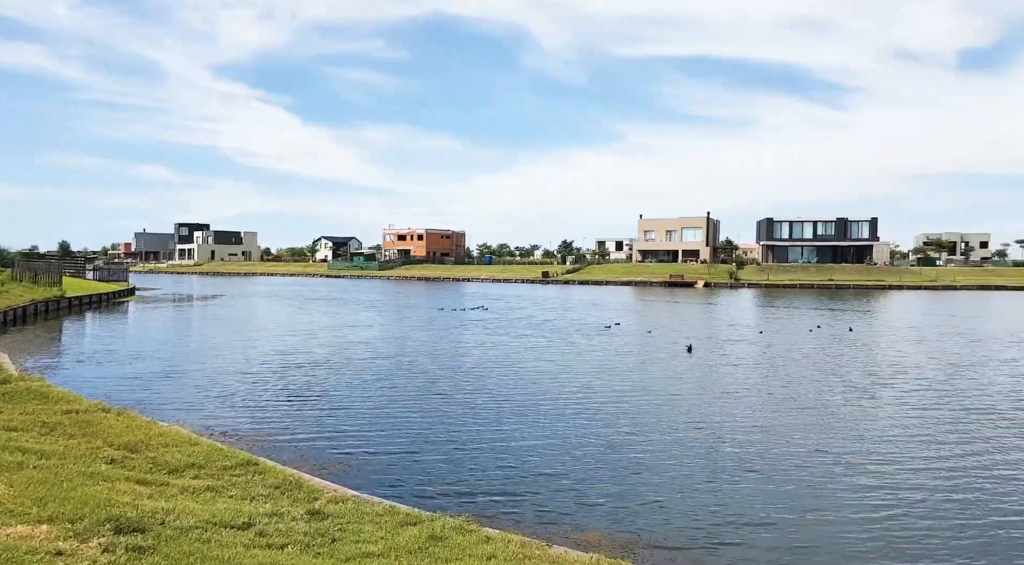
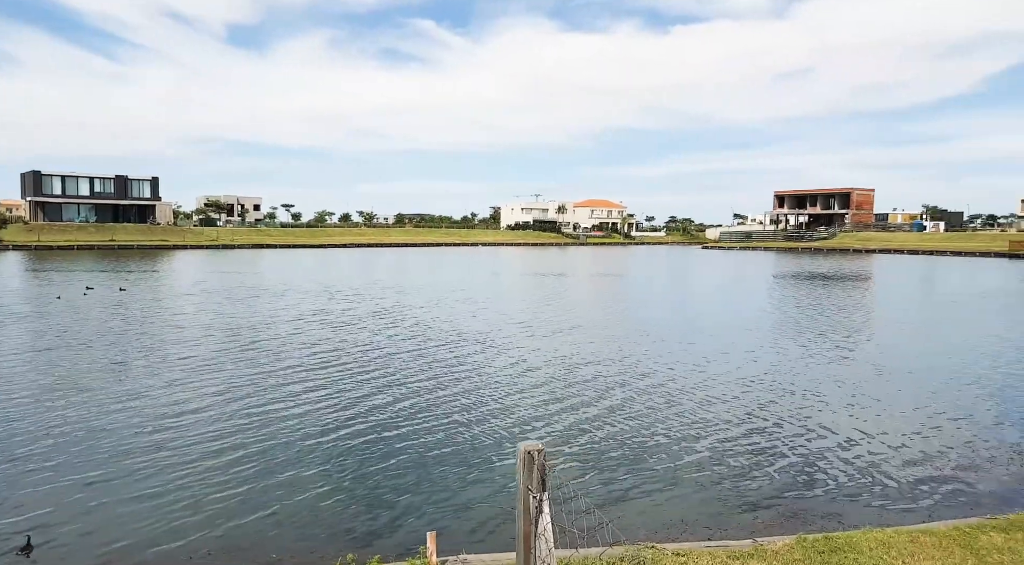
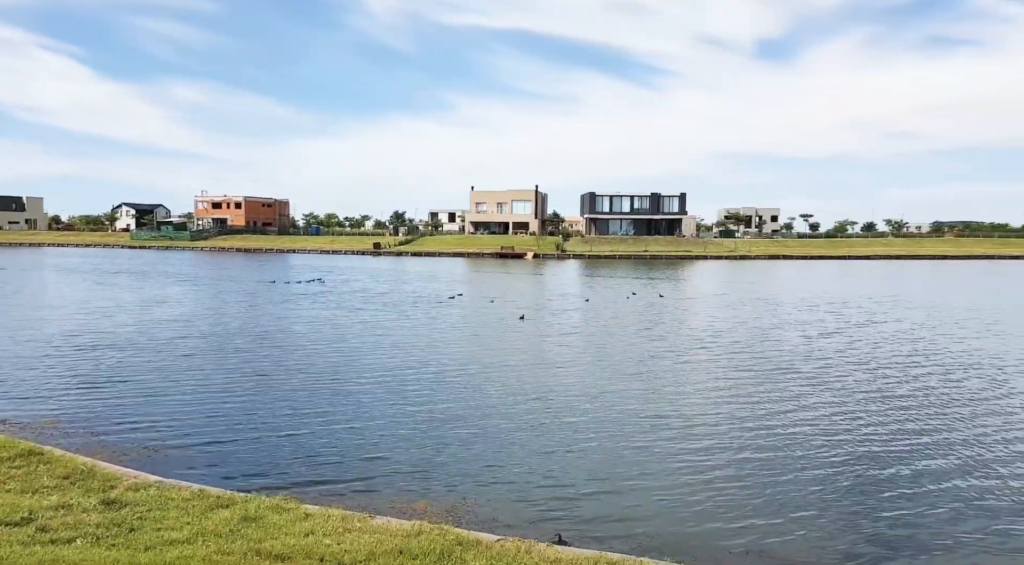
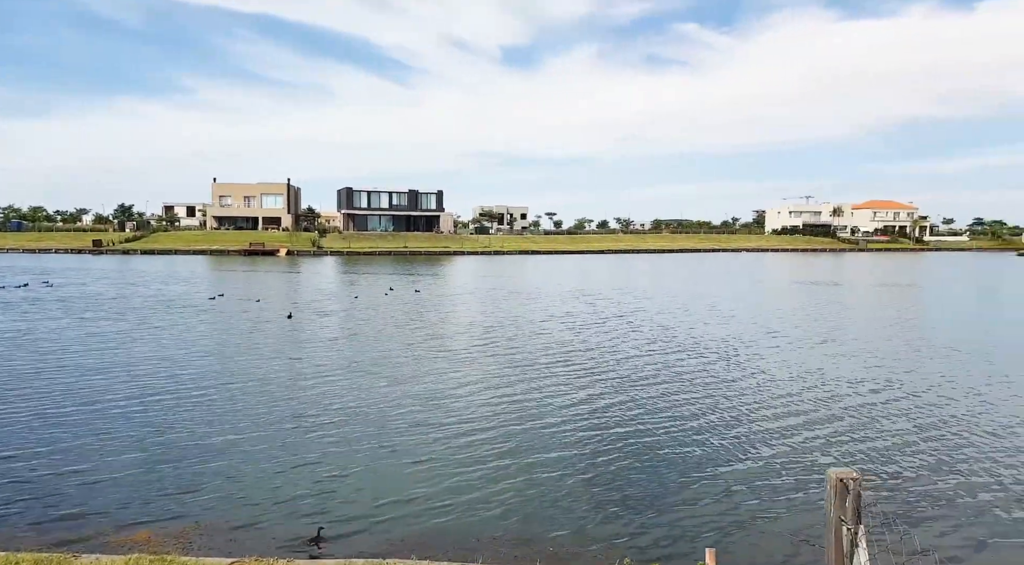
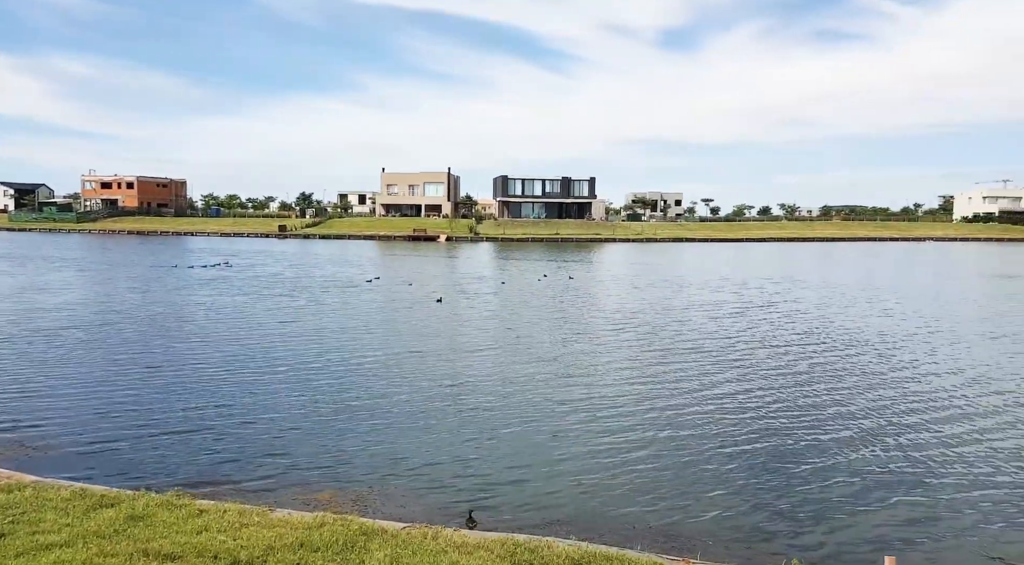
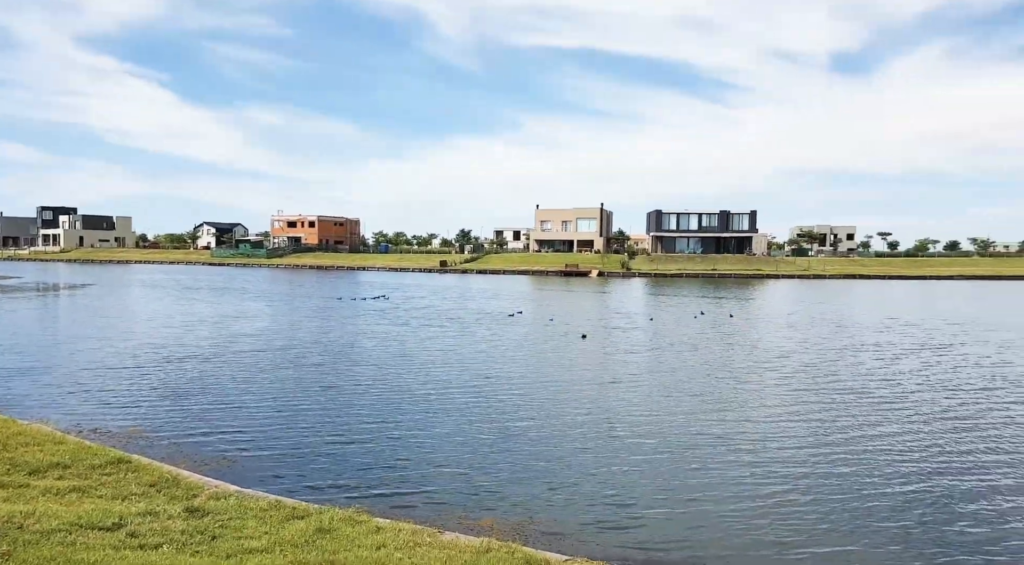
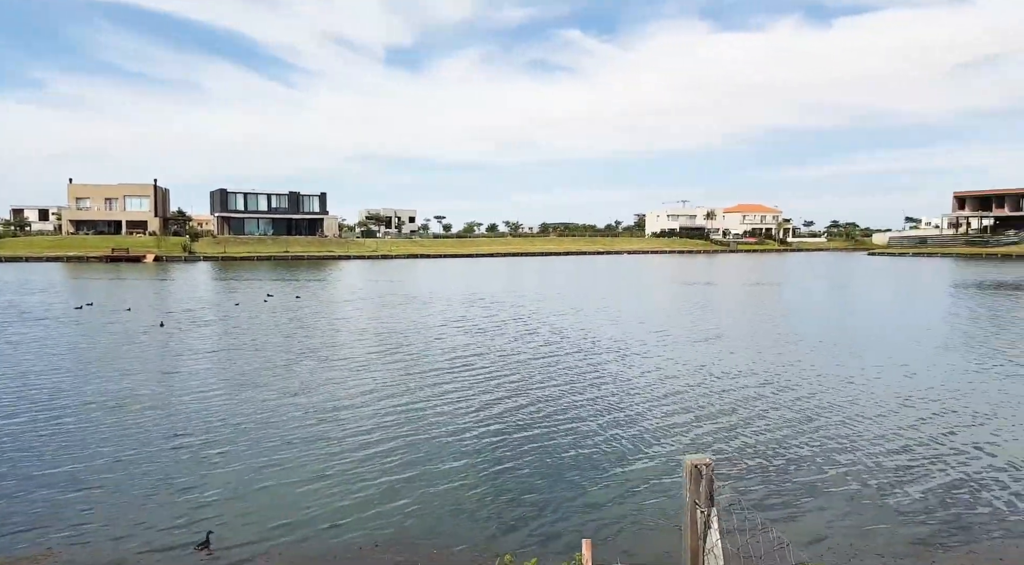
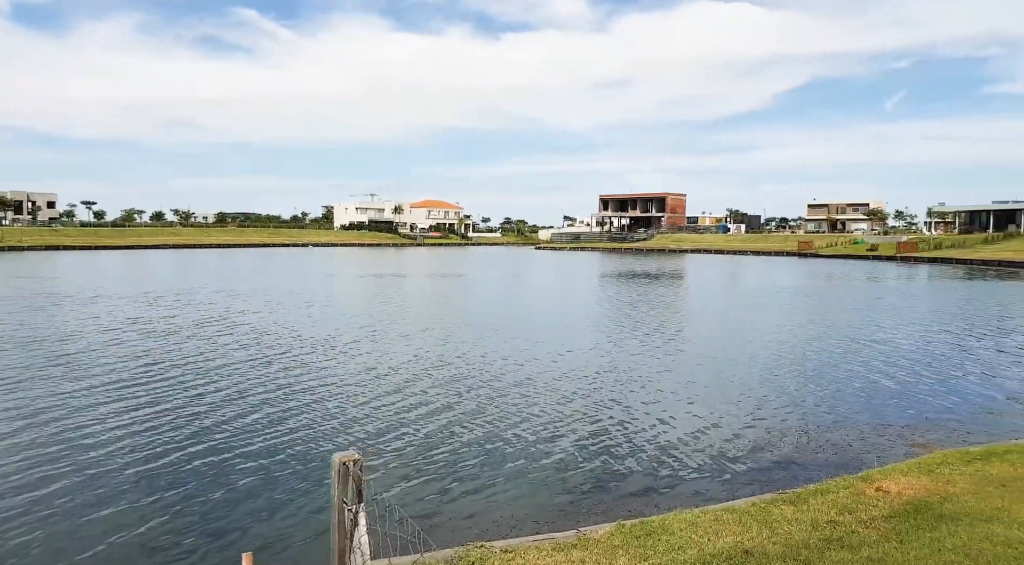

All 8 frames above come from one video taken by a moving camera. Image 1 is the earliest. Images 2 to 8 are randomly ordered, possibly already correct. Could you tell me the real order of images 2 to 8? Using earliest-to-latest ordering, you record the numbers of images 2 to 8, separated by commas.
6, 3, 5, 4, 7, 2, 8
